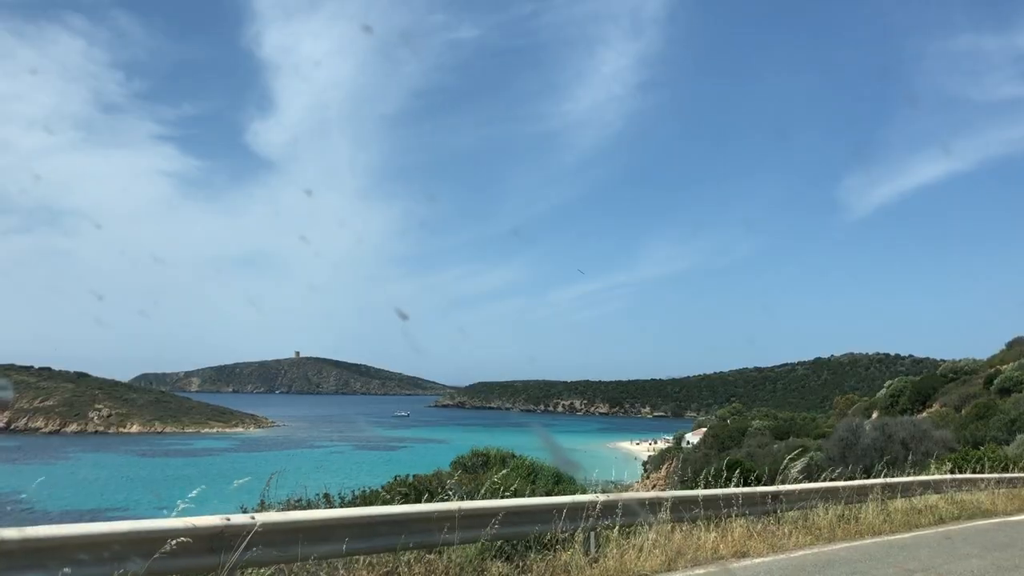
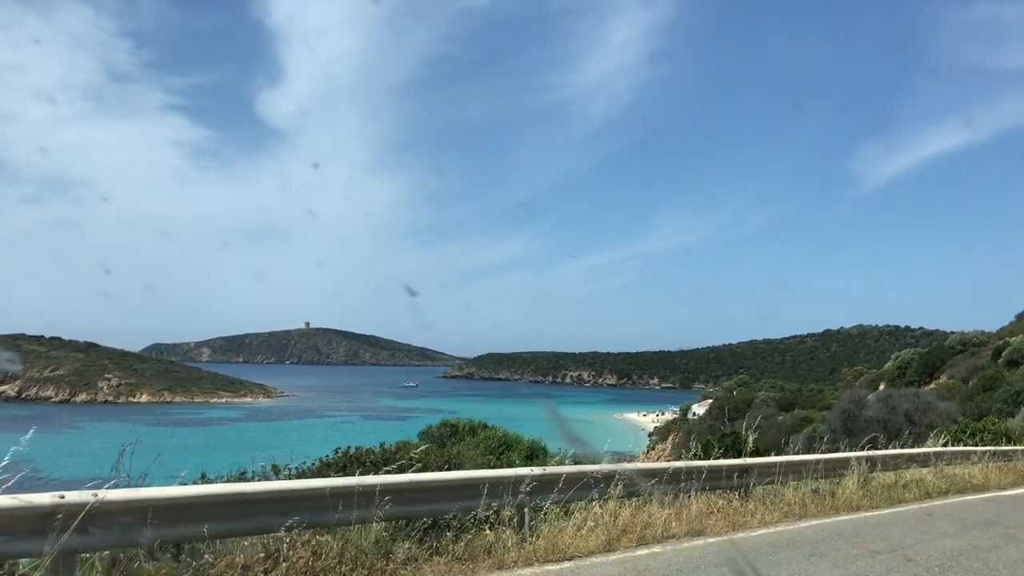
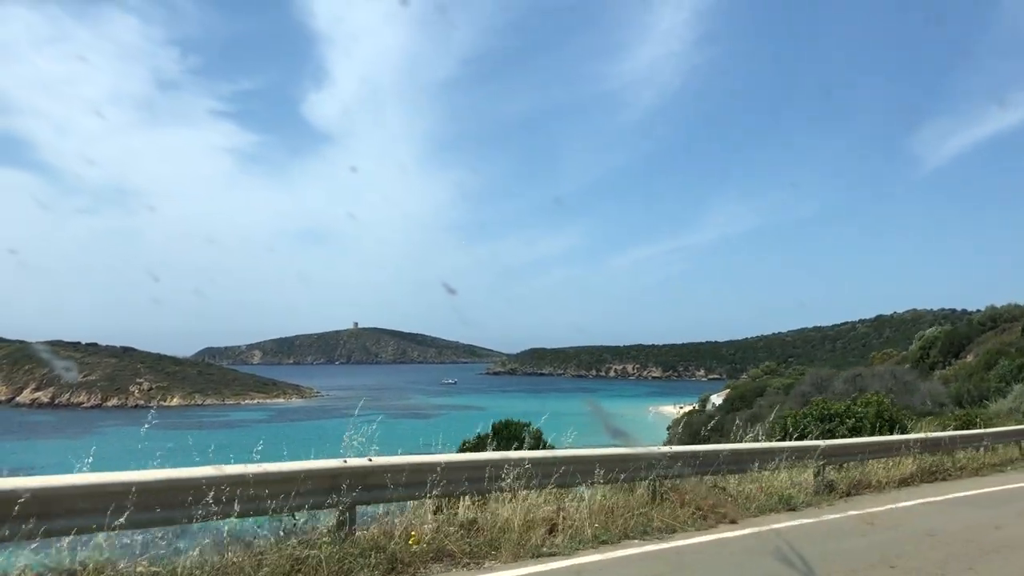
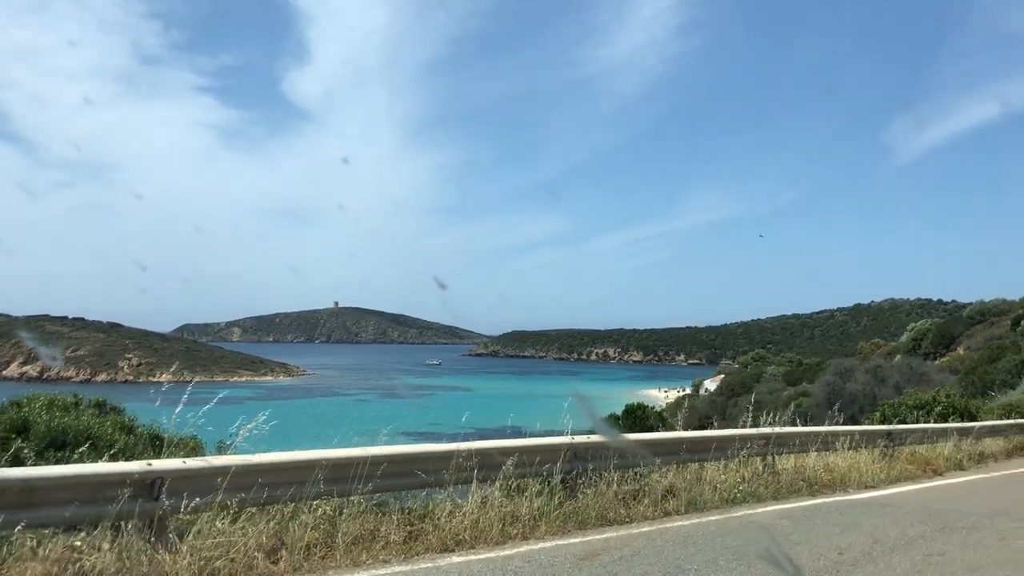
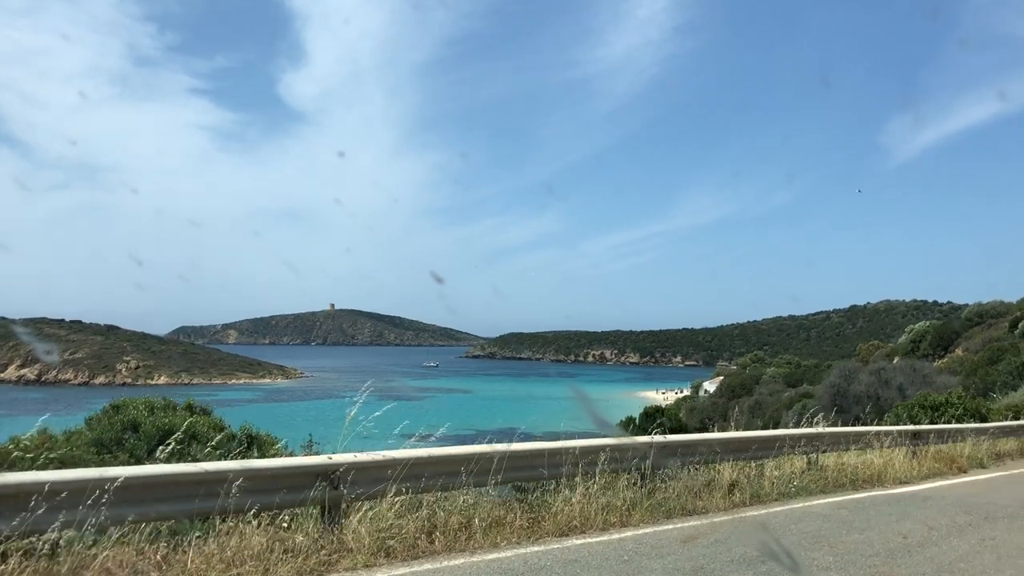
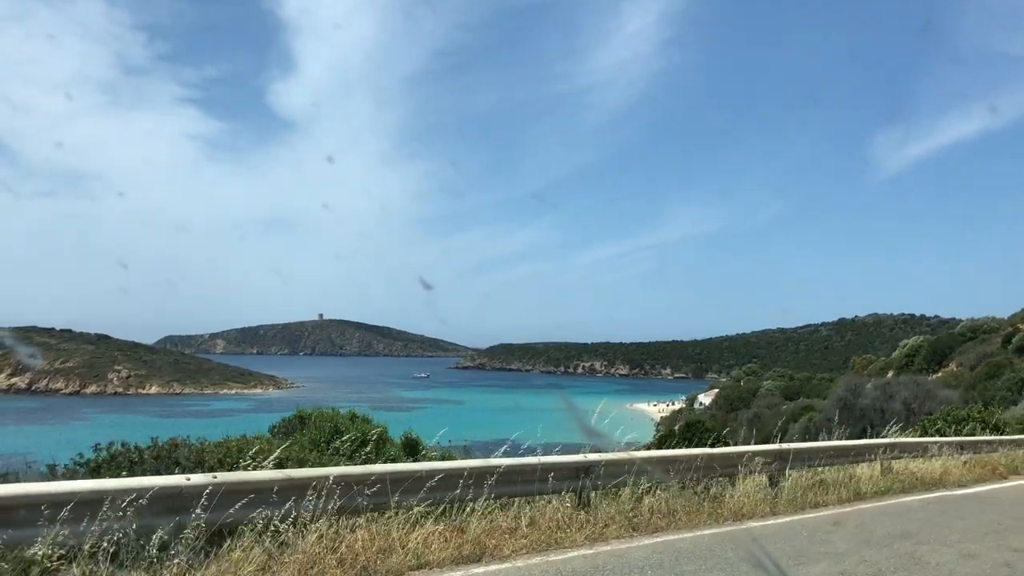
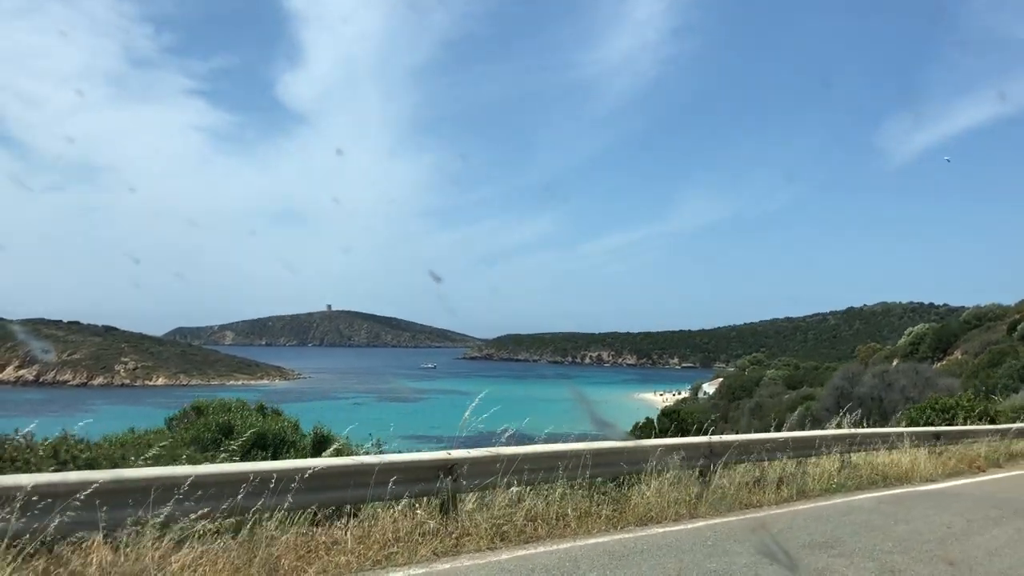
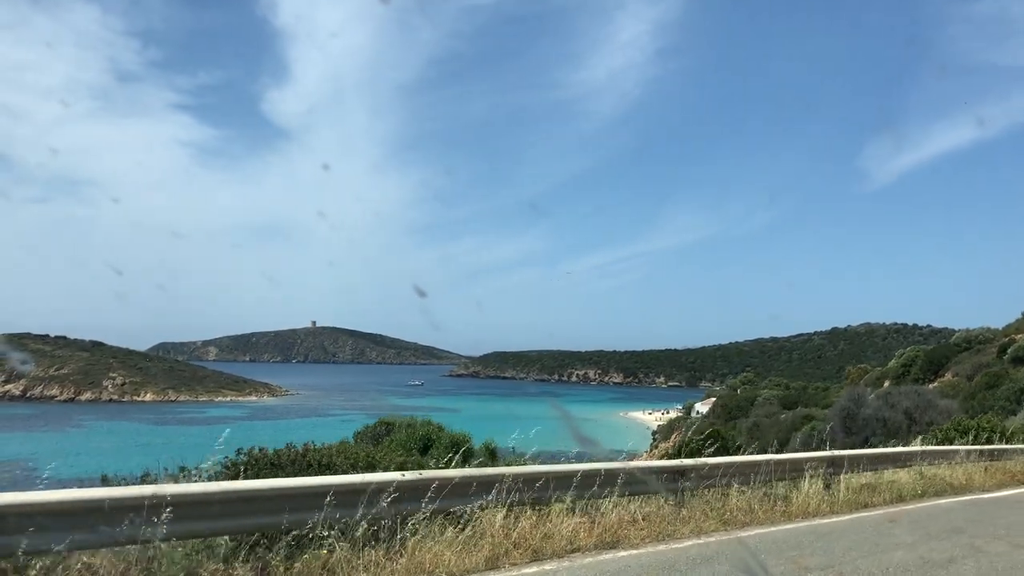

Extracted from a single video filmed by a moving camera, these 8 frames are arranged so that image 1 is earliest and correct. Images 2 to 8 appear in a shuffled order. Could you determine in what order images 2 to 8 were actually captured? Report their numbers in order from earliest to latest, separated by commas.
2, 8, 6, 7, 5, 4, 3
